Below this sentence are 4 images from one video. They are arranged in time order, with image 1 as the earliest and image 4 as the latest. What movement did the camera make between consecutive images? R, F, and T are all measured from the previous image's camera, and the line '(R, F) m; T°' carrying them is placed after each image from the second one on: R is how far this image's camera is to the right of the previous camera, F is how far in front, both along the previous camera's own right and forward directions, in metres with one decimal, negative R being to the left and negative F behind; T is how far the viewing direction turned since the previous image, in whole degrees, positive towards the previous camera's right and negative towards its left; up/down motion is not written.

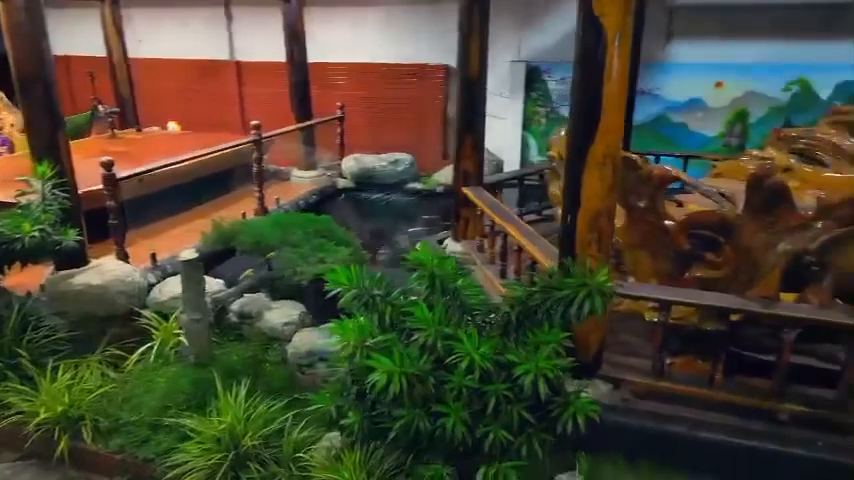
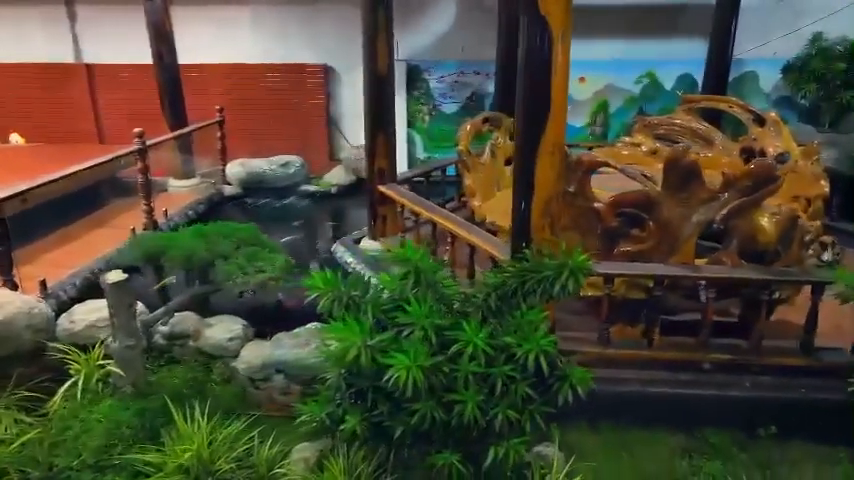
(-0.5, 0.0) m; +14°
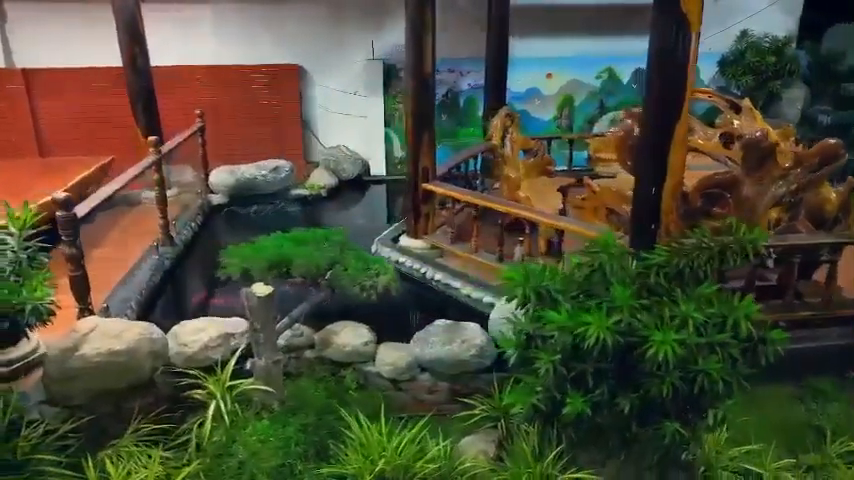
(-1.2, +0.1) m; +12°
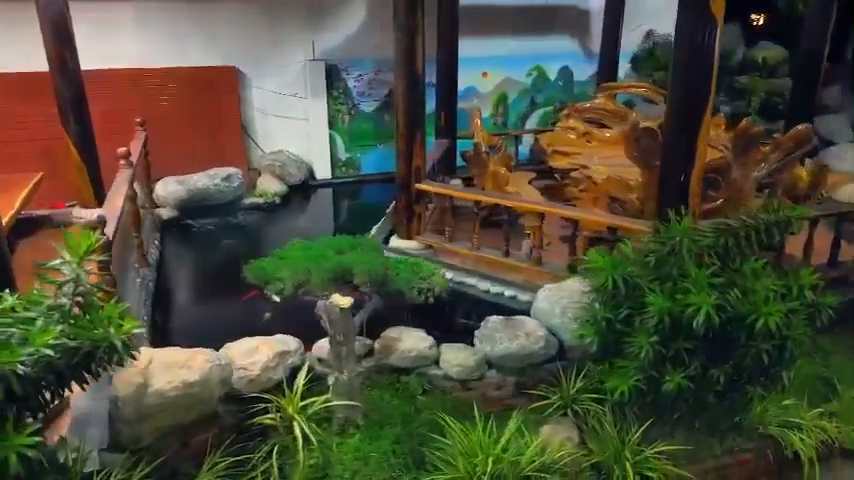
(-0.9, +0.1) m; +12°
